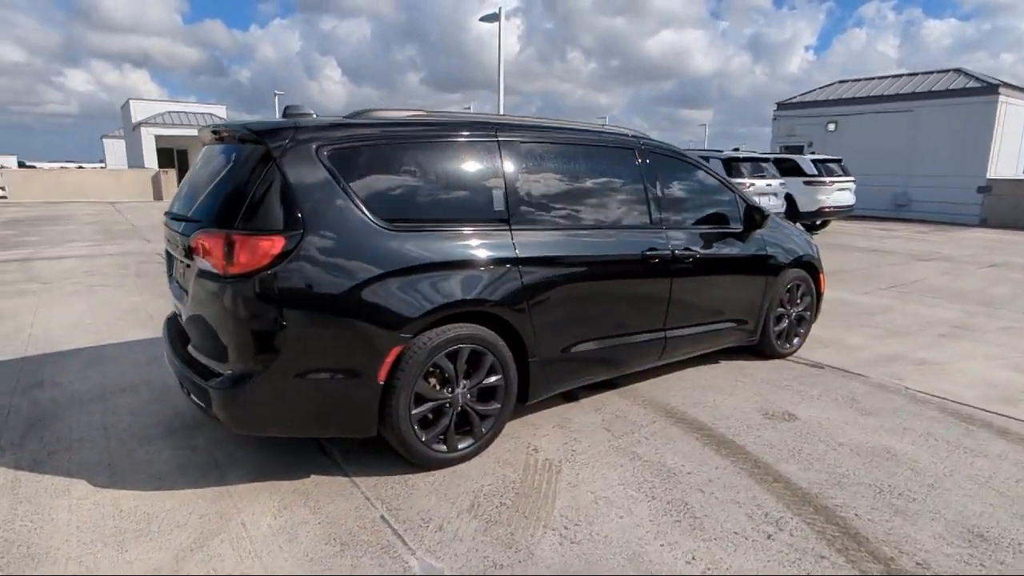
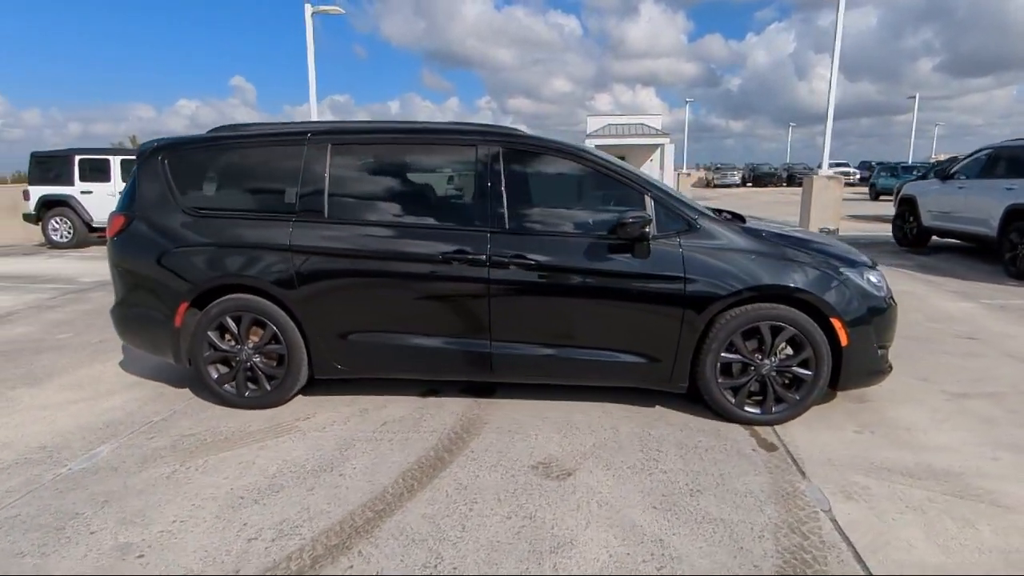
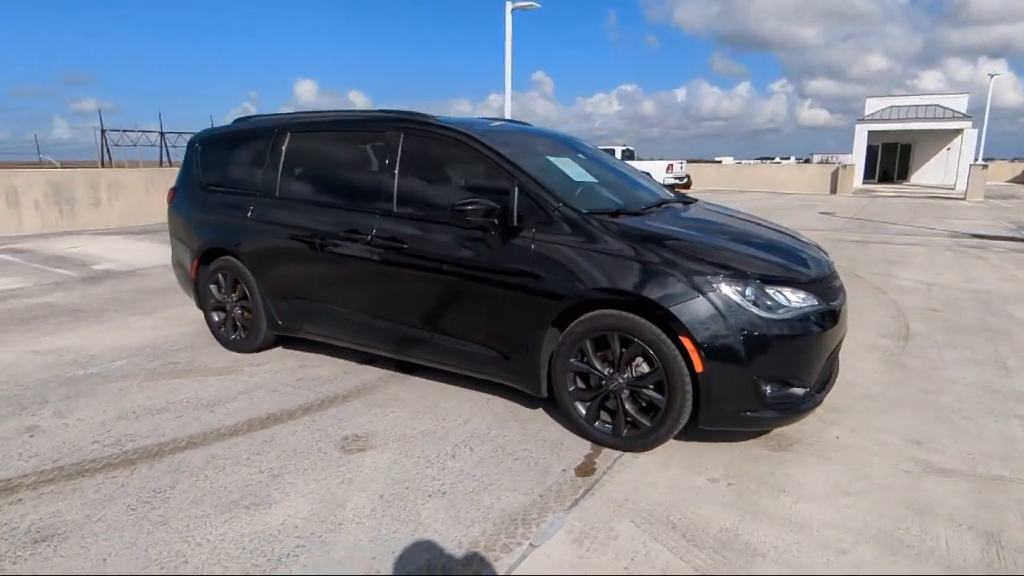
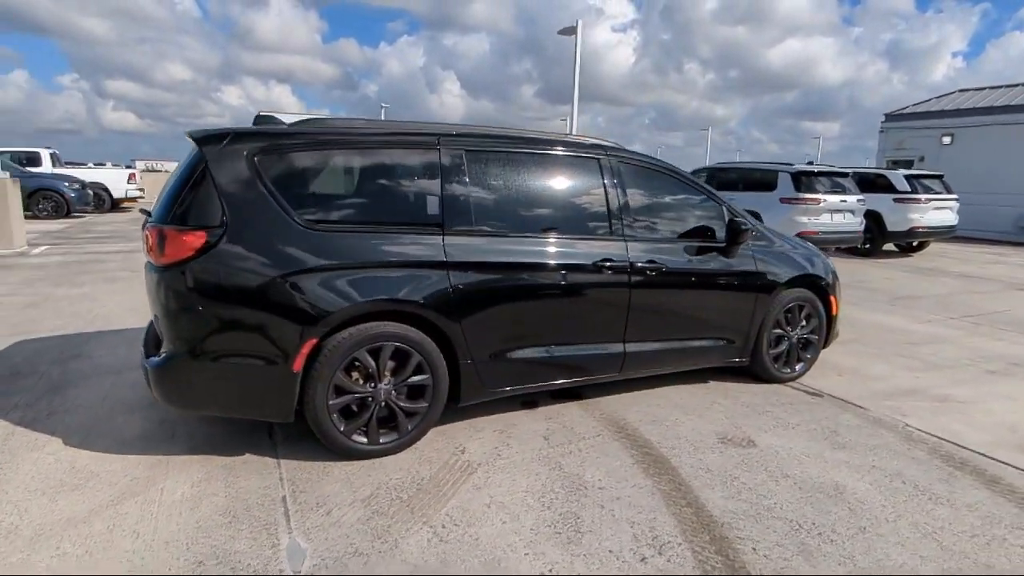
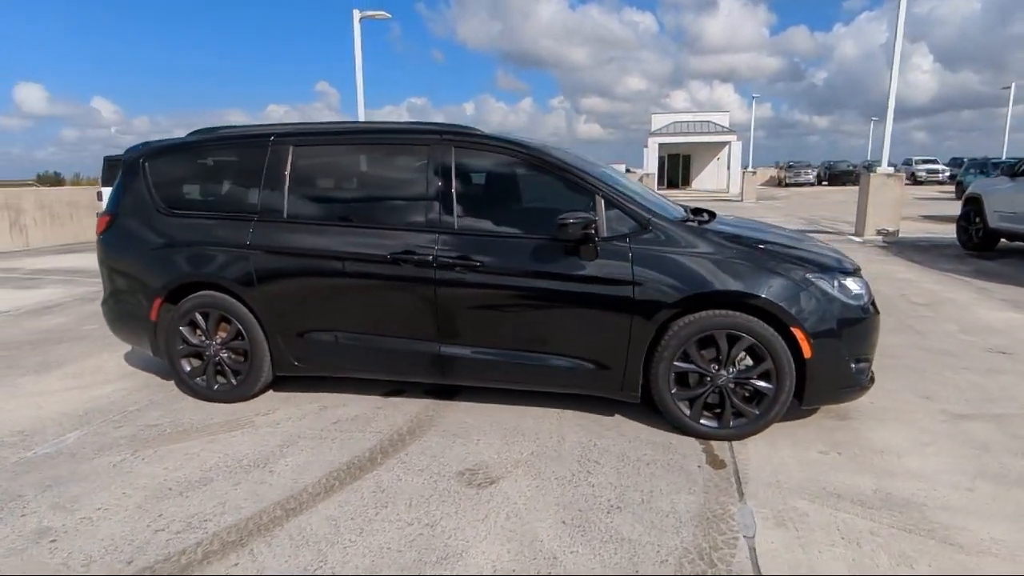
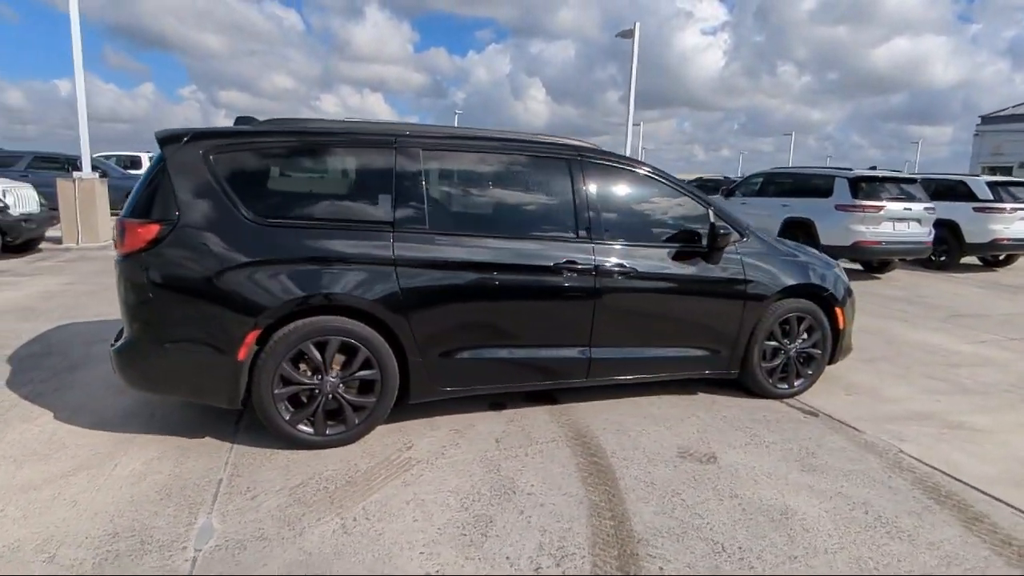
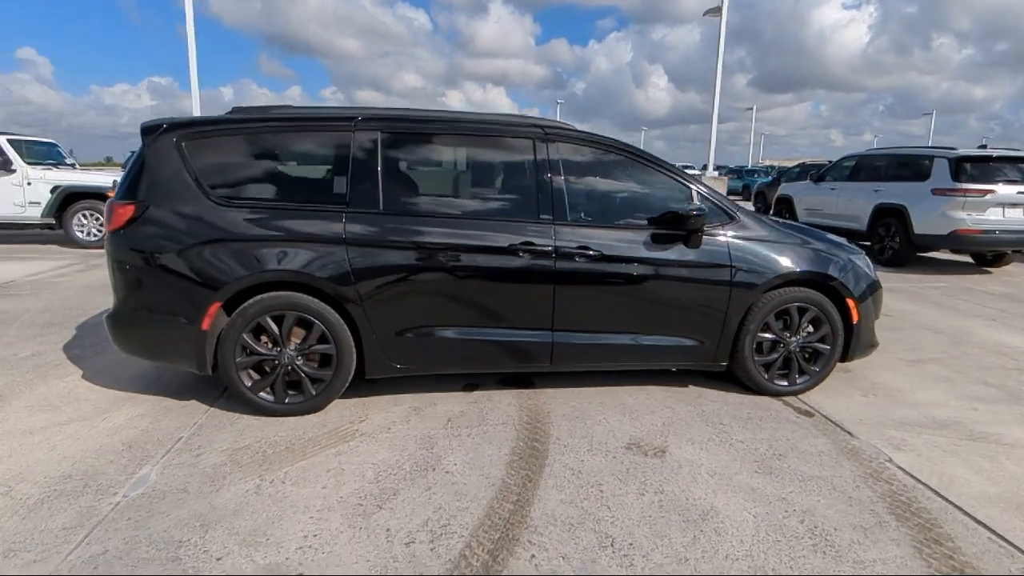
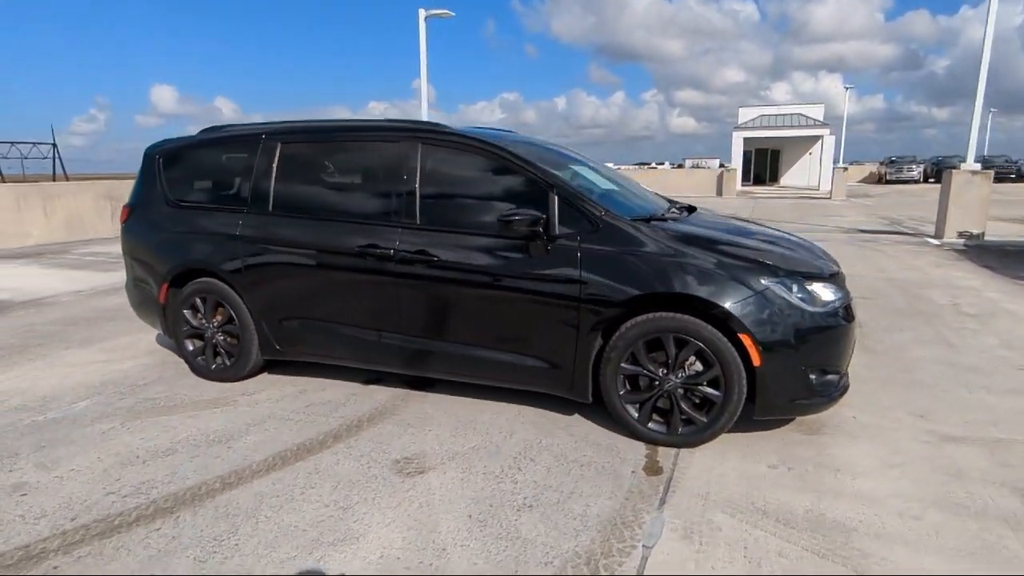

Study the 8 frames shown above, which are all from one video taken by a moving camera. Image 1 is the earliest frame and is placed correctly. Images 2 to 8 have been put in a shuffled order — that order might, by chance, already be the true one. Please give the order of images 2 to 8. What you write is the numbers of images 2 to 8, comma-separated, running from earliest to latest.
4, 6, 7, 2, 5, 8, 3
